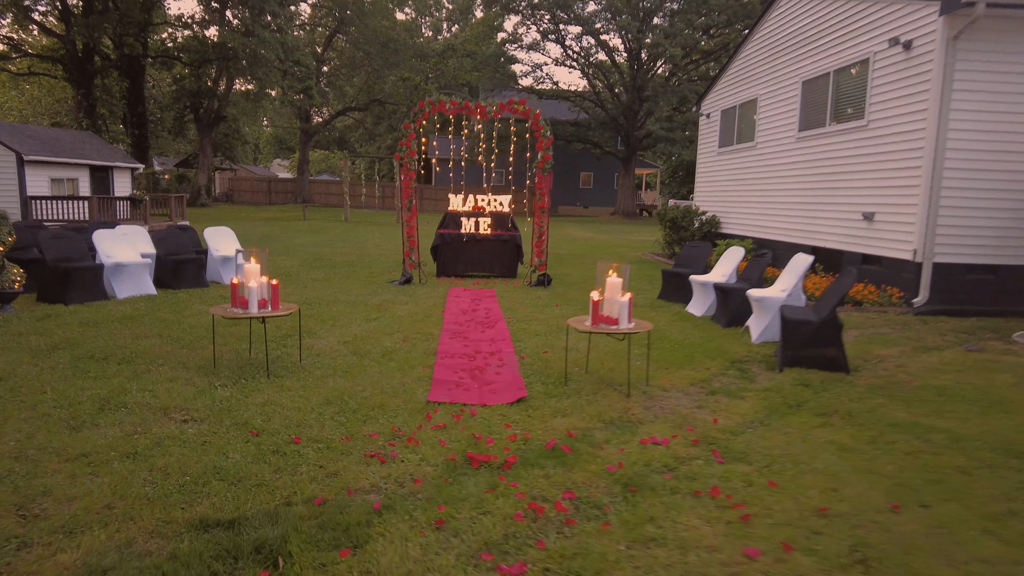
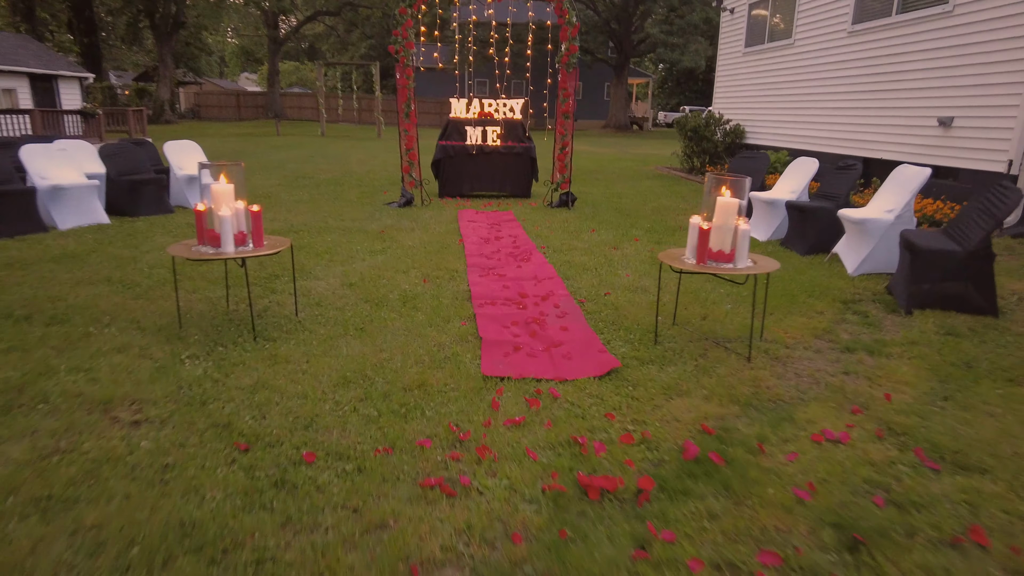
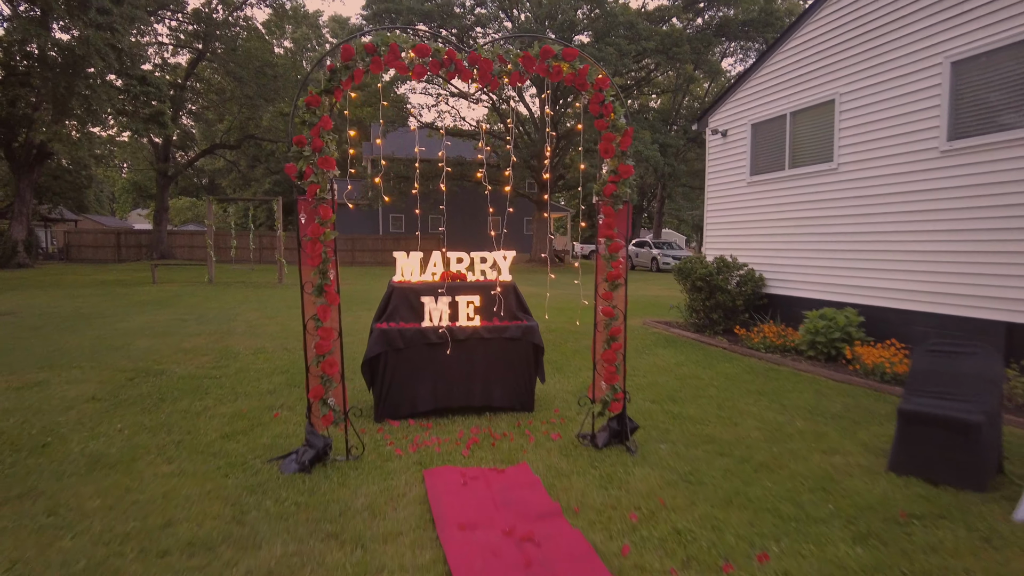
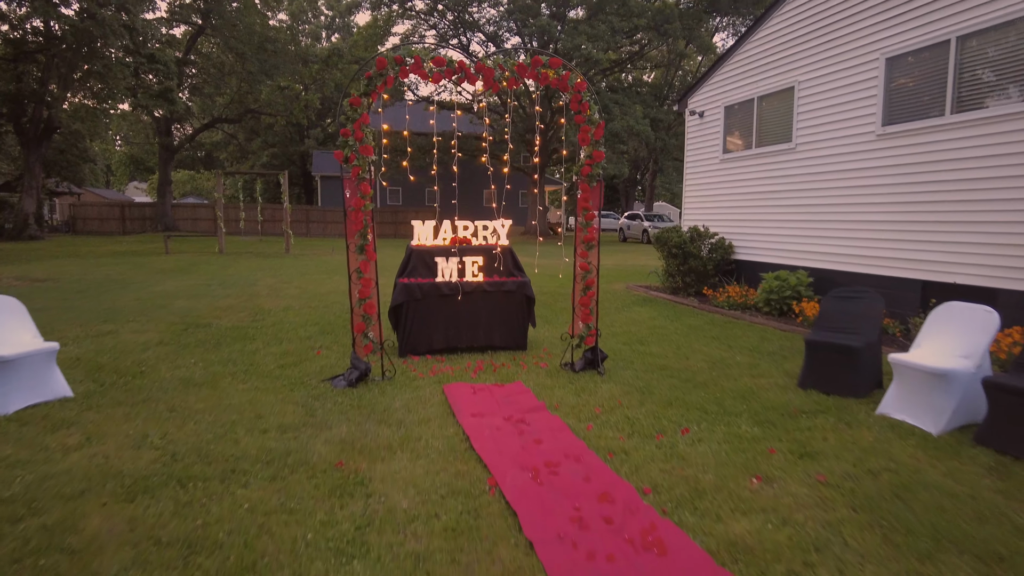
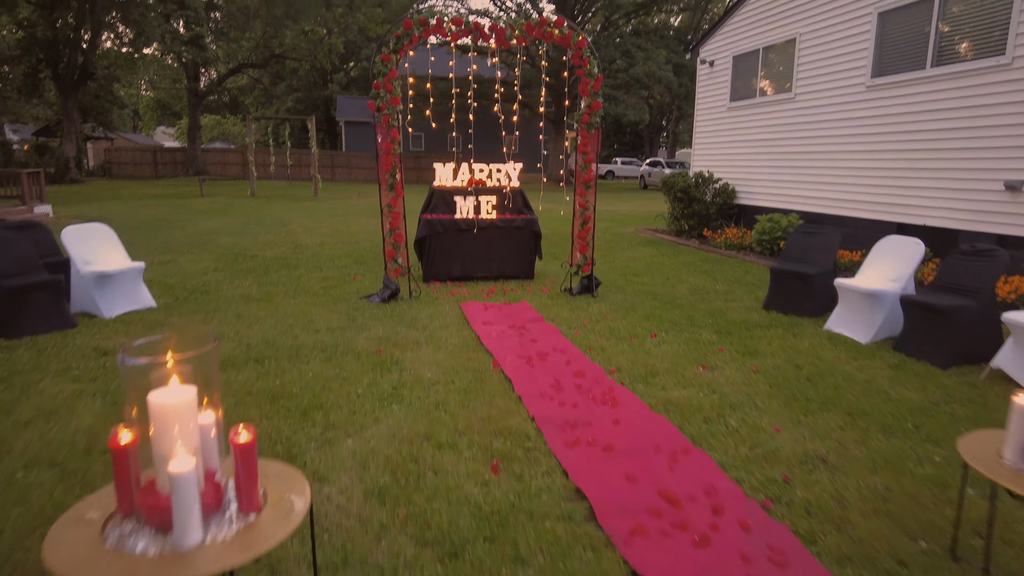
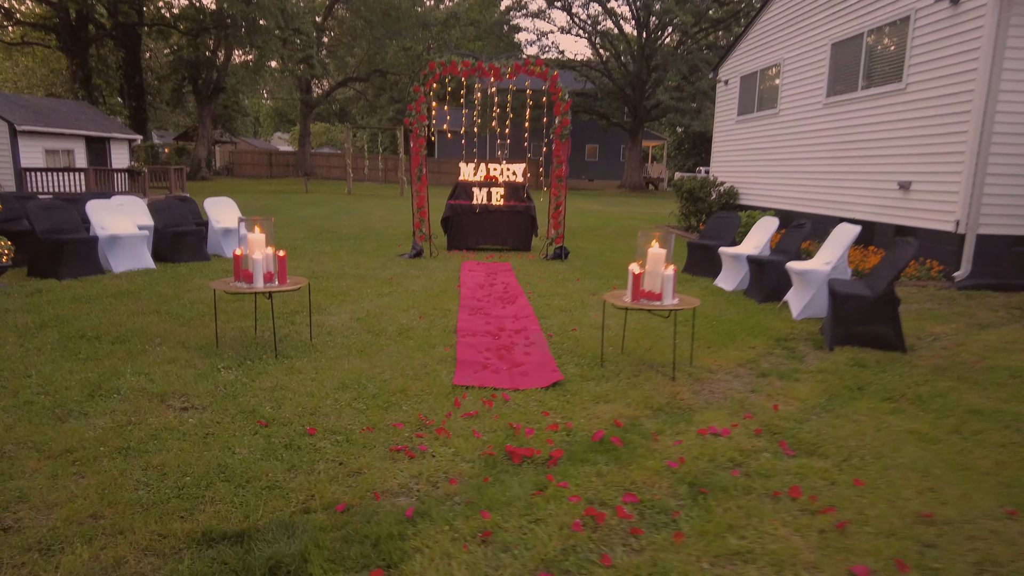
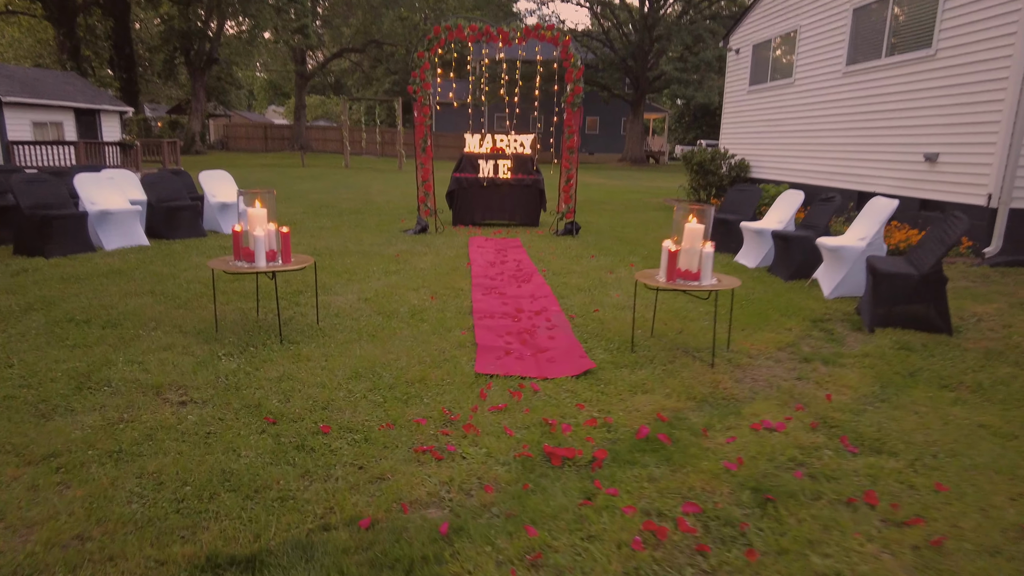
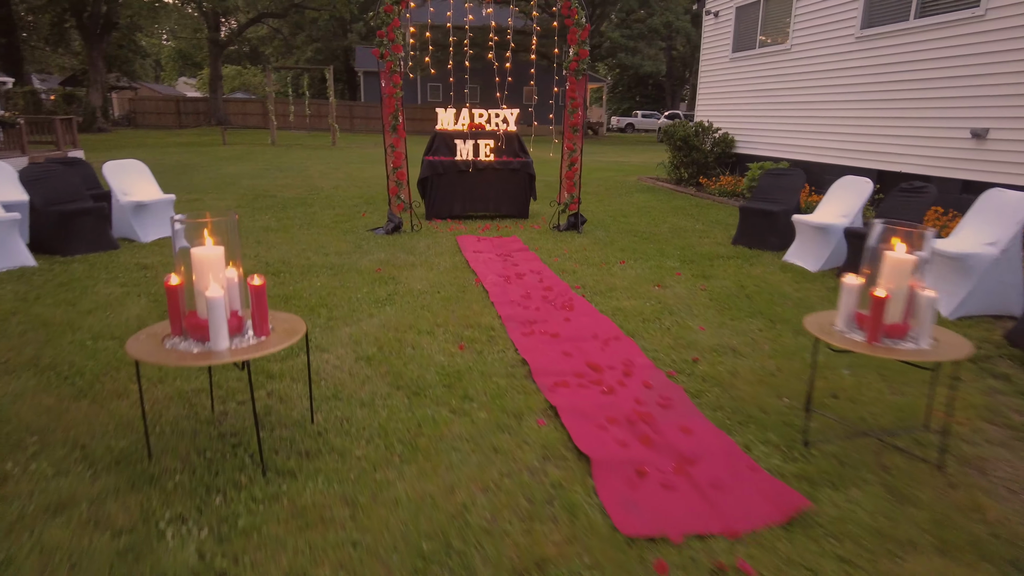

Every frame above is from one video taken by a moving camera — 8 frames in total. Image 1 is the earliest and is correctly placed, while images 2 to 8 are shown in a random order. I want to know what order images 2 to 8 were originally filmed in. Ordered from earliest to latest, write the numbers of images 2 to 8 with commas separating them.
6, 7, 2, 8, 5, 4, 3
